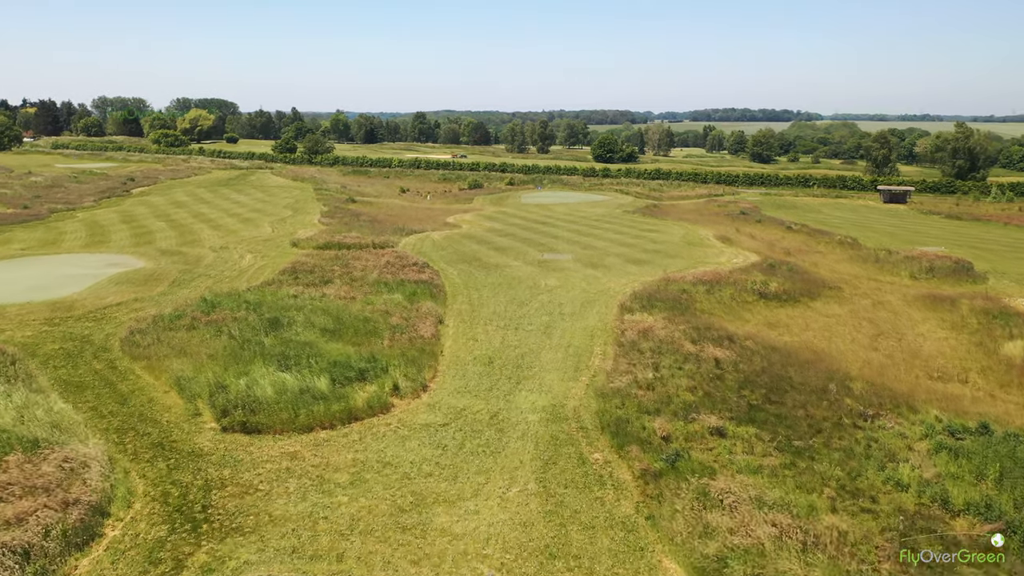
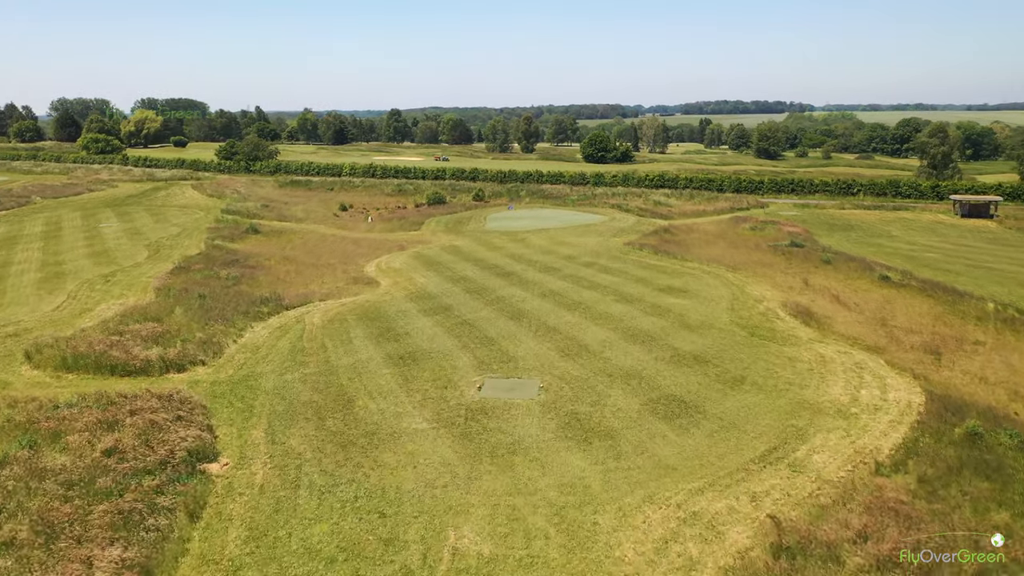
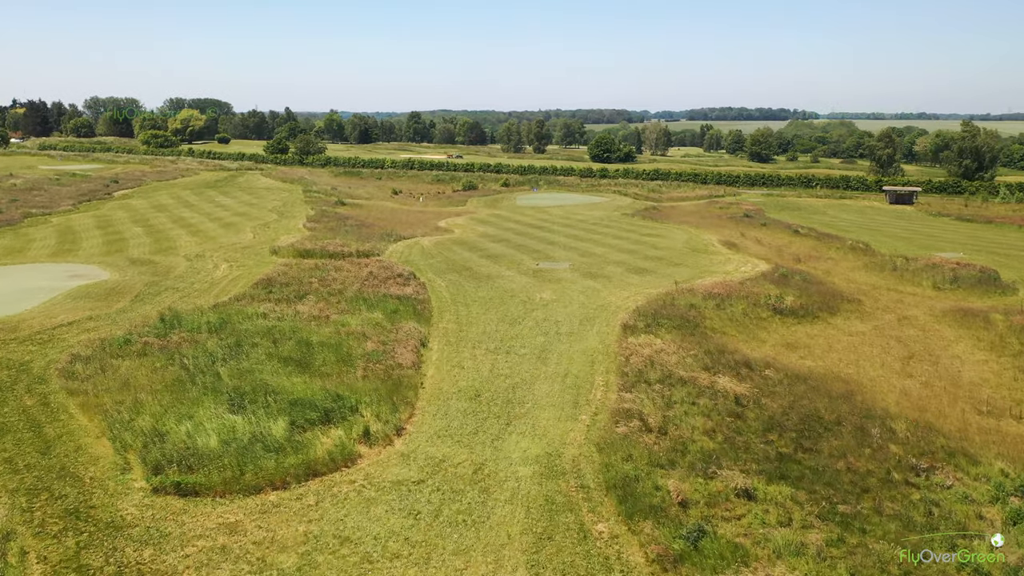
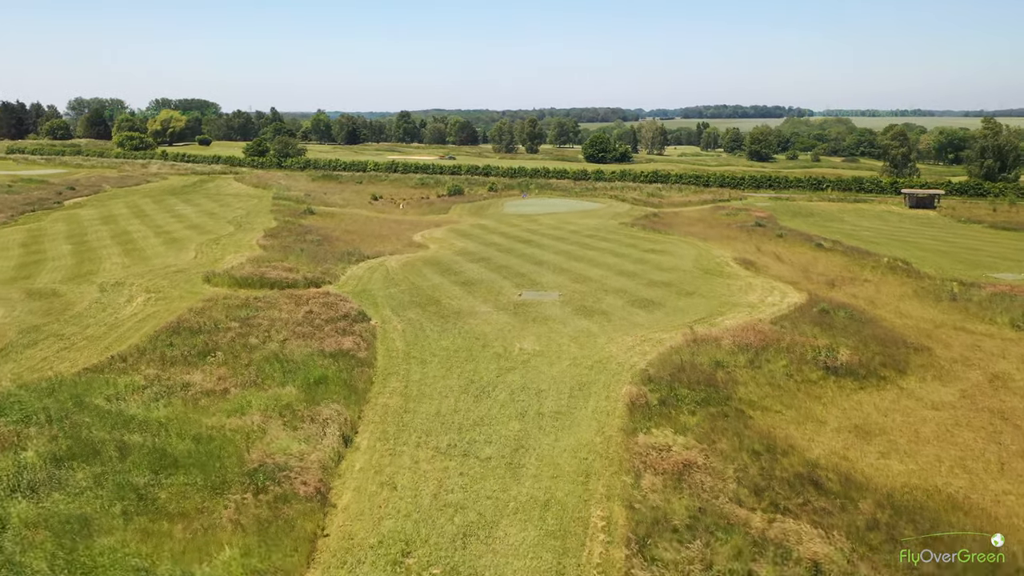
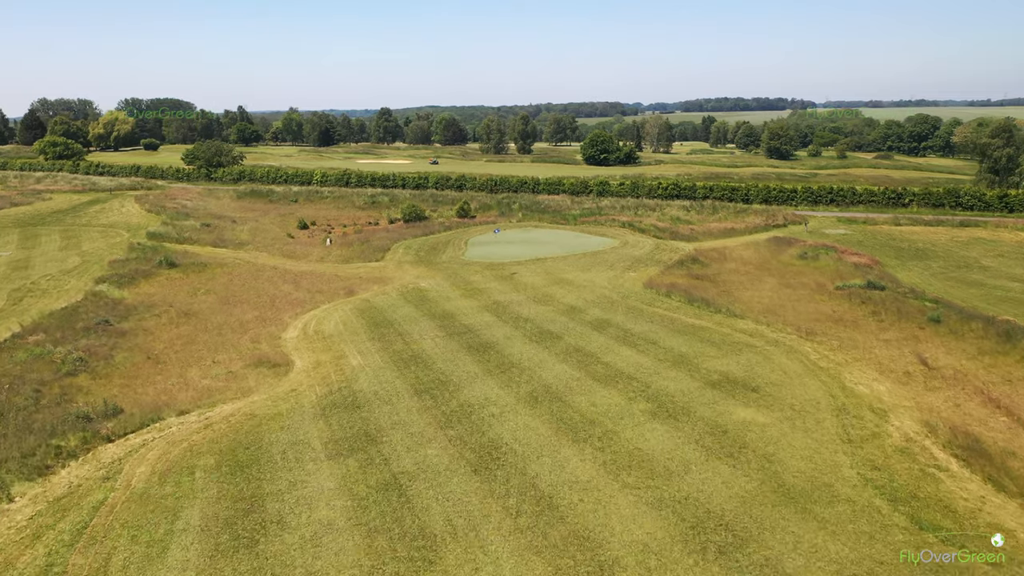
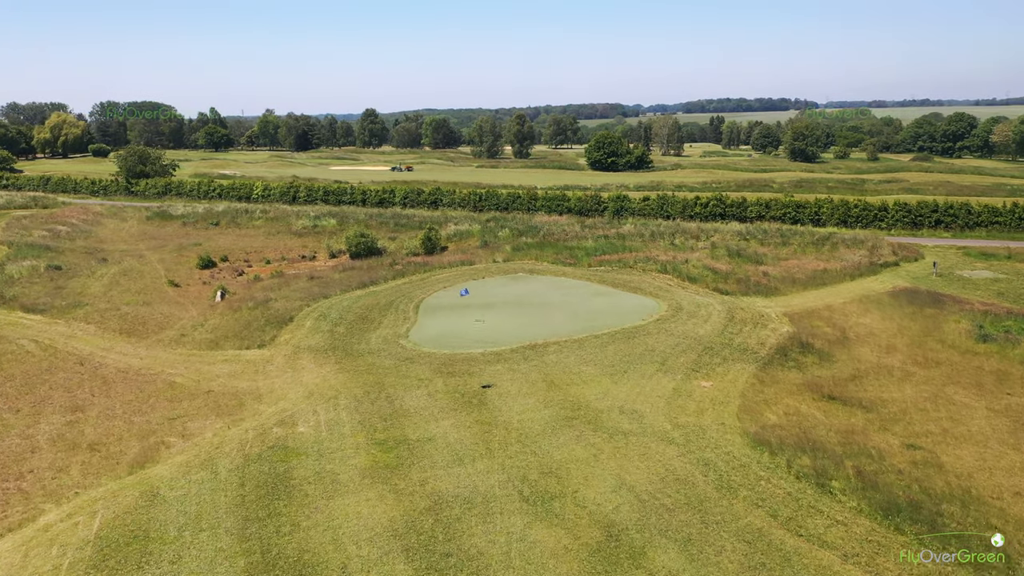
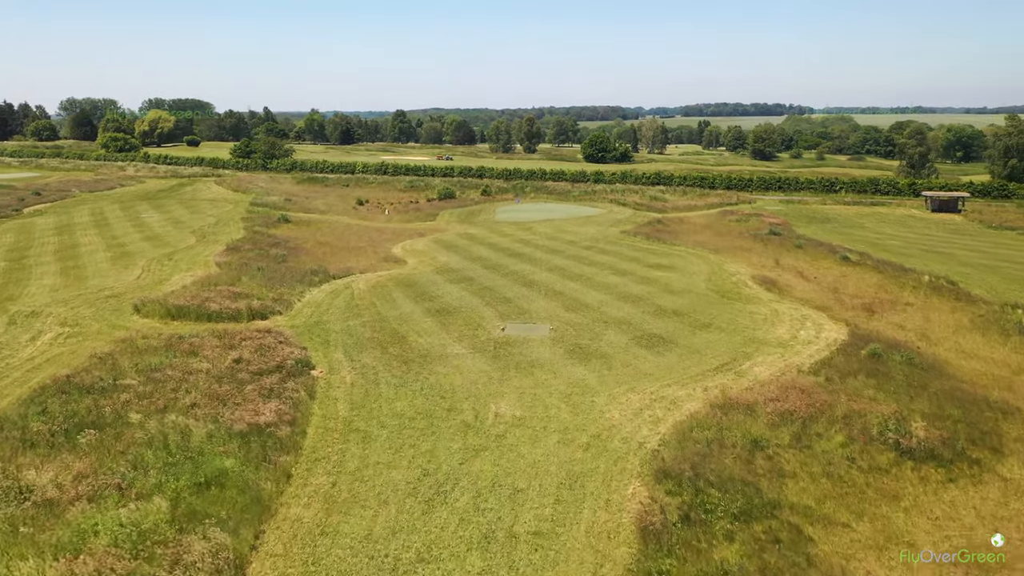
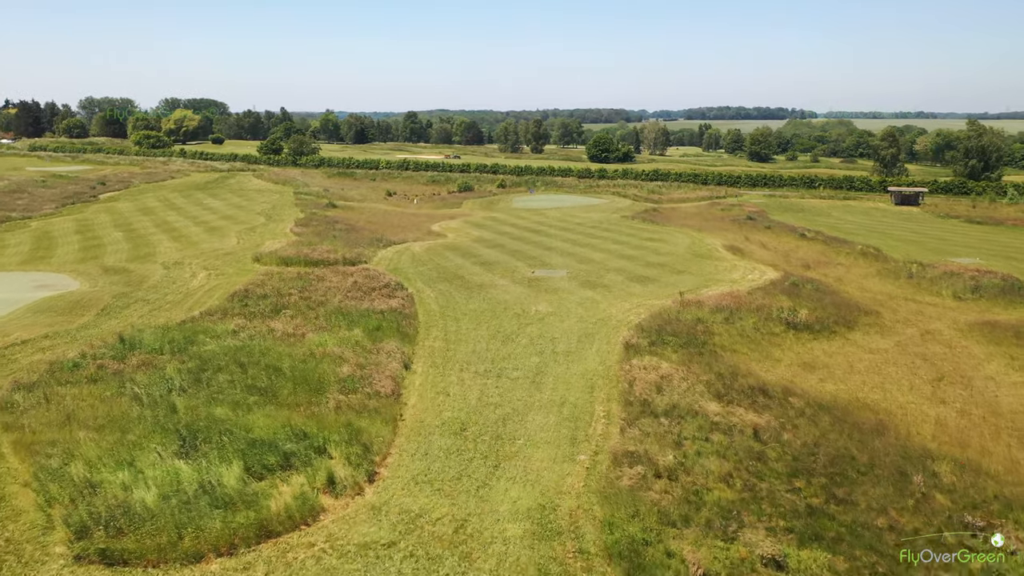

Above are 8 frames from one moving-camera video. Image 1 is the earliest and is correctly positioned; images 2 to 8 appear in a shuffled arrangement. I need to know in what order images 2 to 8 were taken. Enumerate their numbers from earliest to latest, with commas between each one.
3, 8, 4, 7, 2, 5, 6
